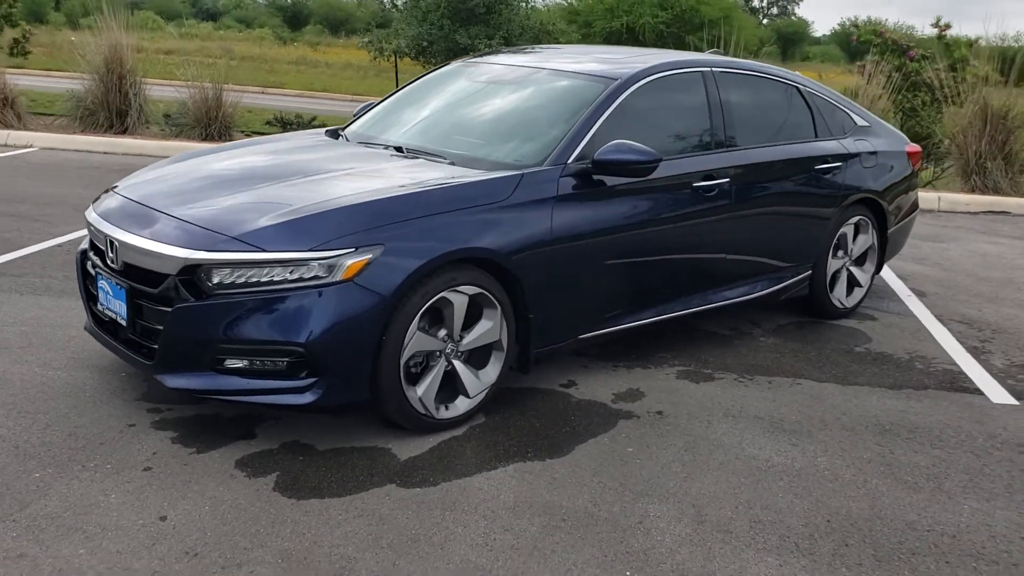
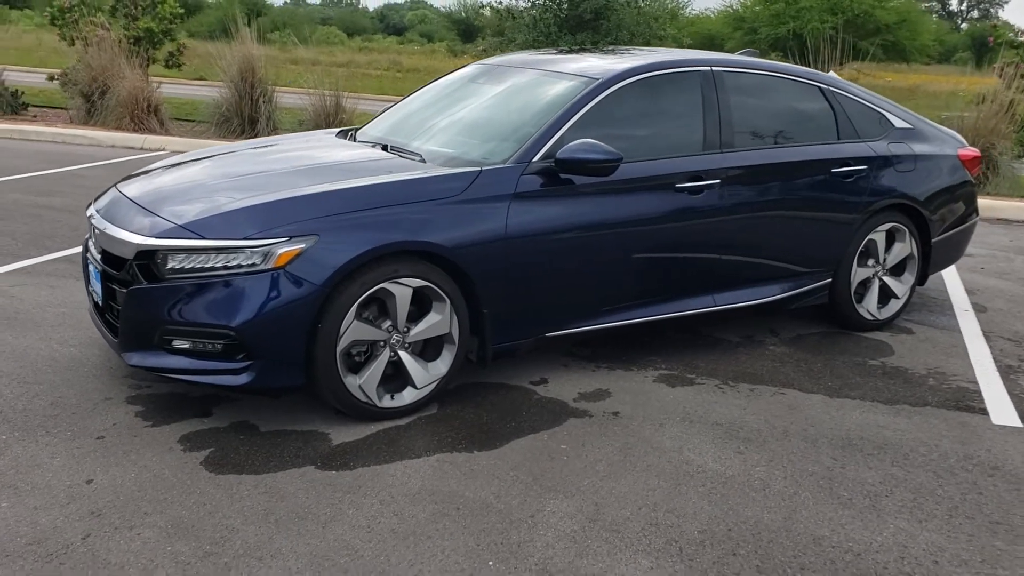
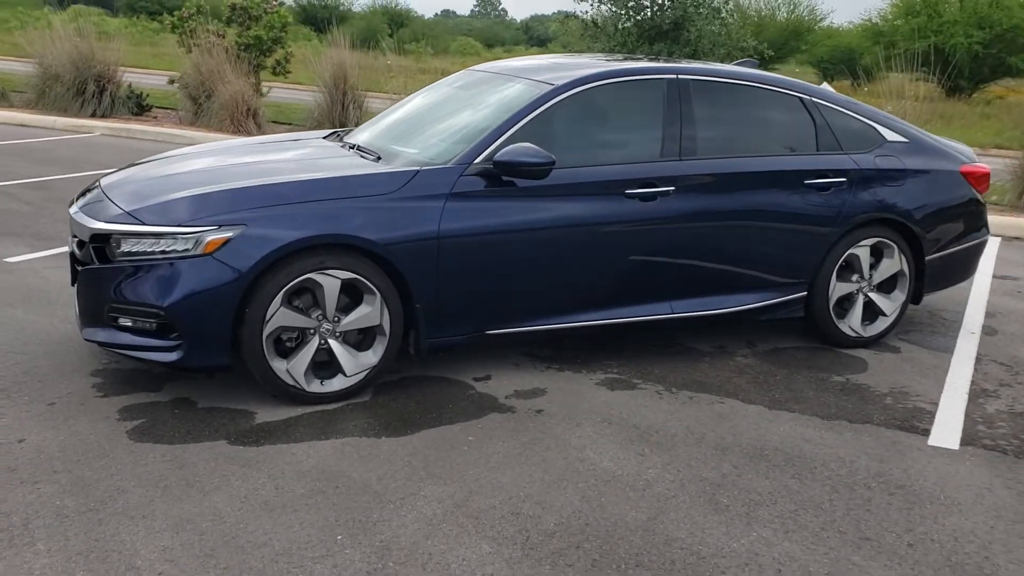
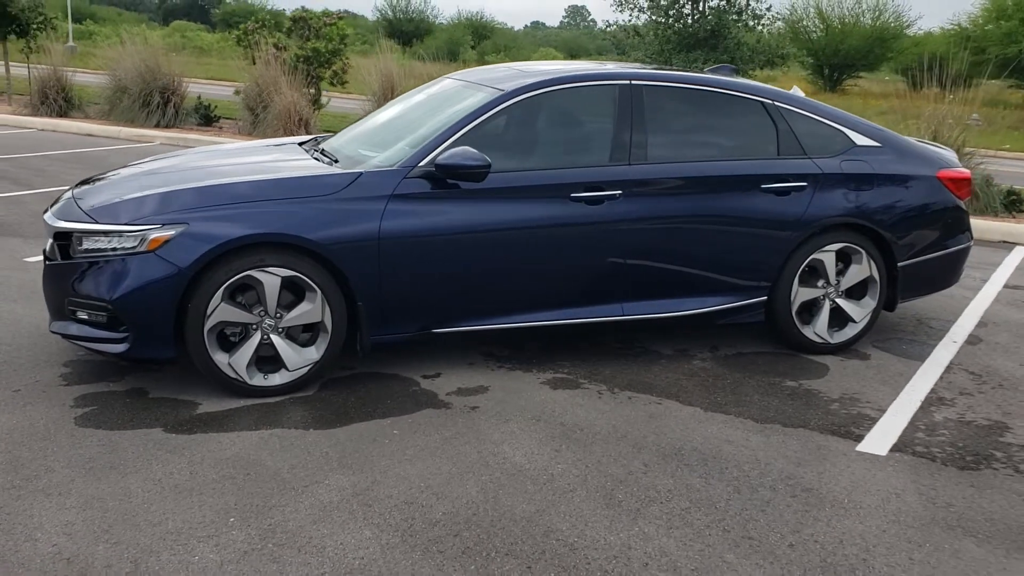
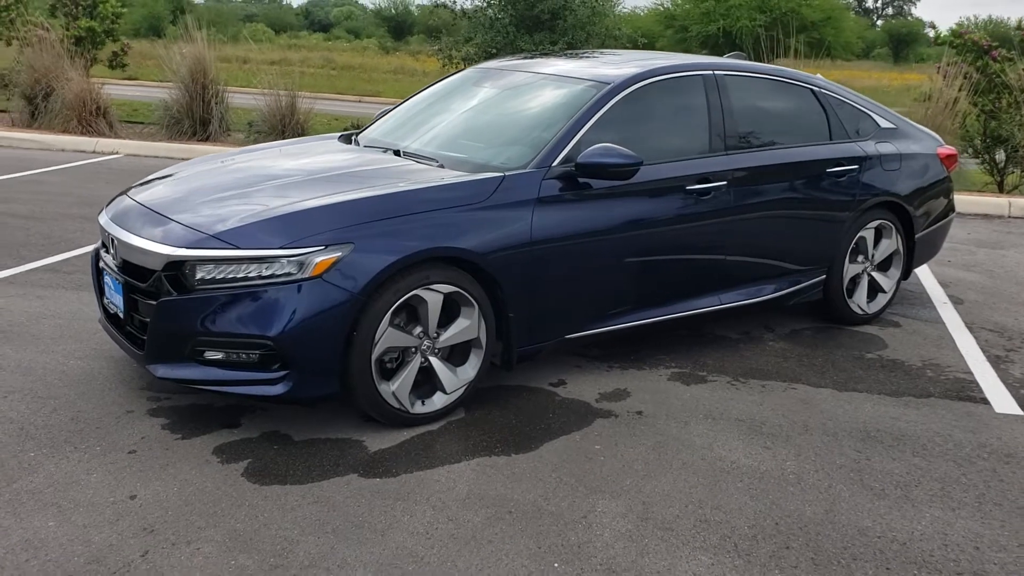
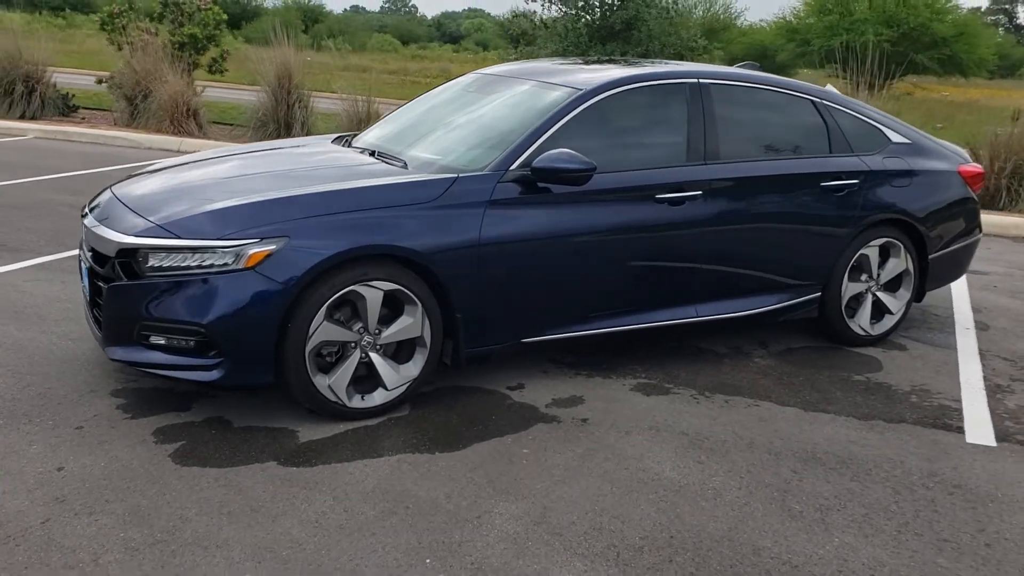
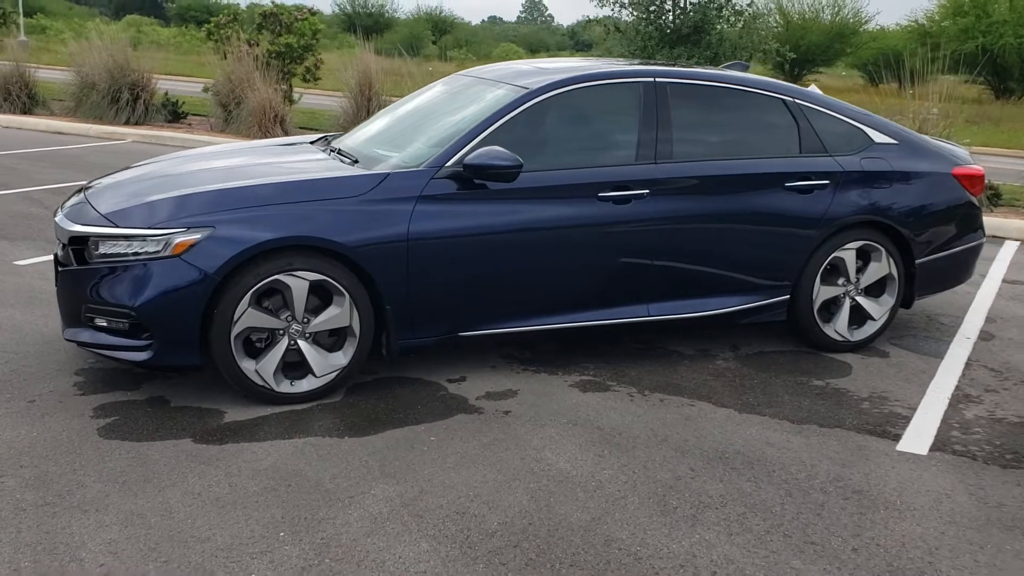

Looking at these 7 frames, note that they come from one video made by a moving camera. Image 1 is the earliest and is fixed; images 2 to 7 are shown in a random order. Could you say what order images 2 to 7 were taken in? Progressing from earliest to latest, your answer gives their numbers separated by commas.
5, 2, 6, 3, 7, 4
